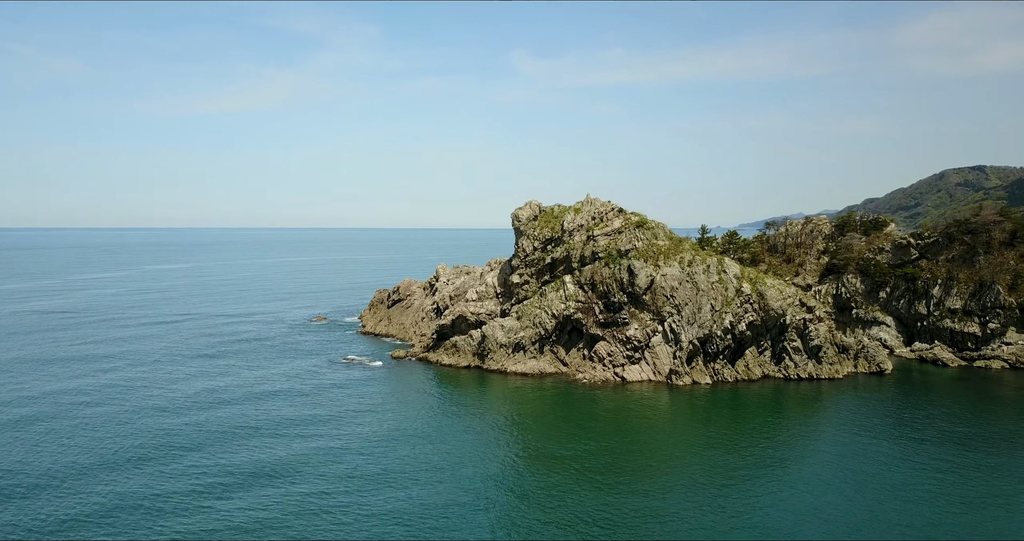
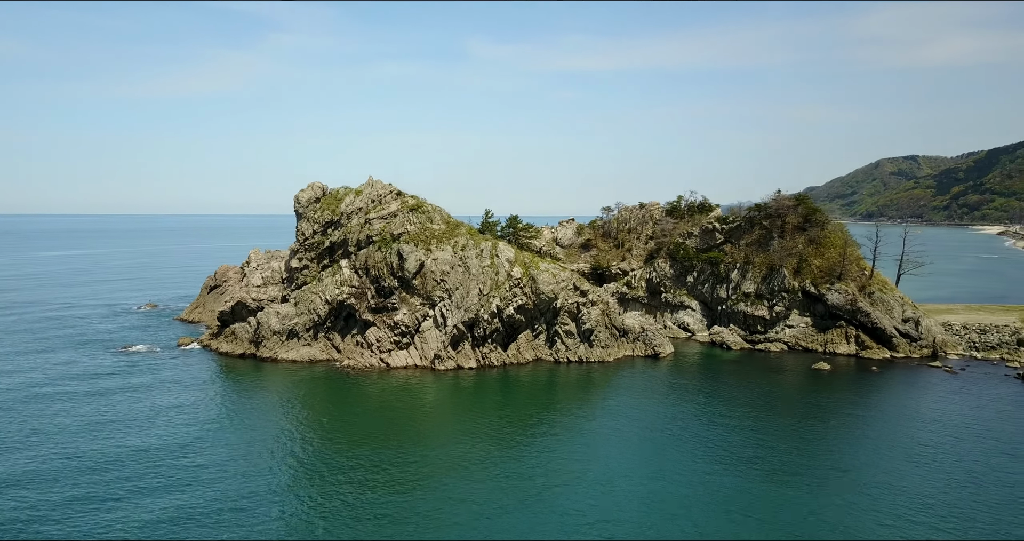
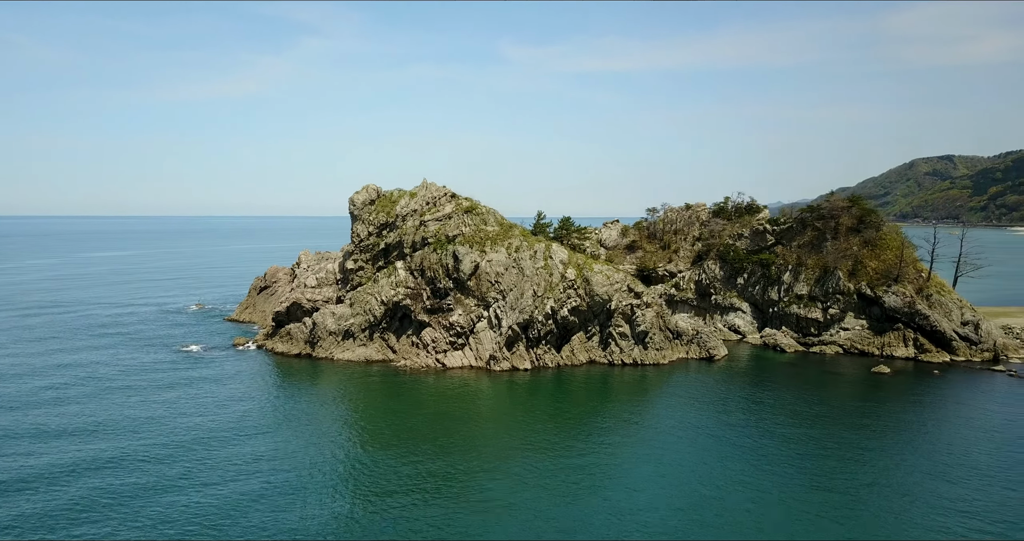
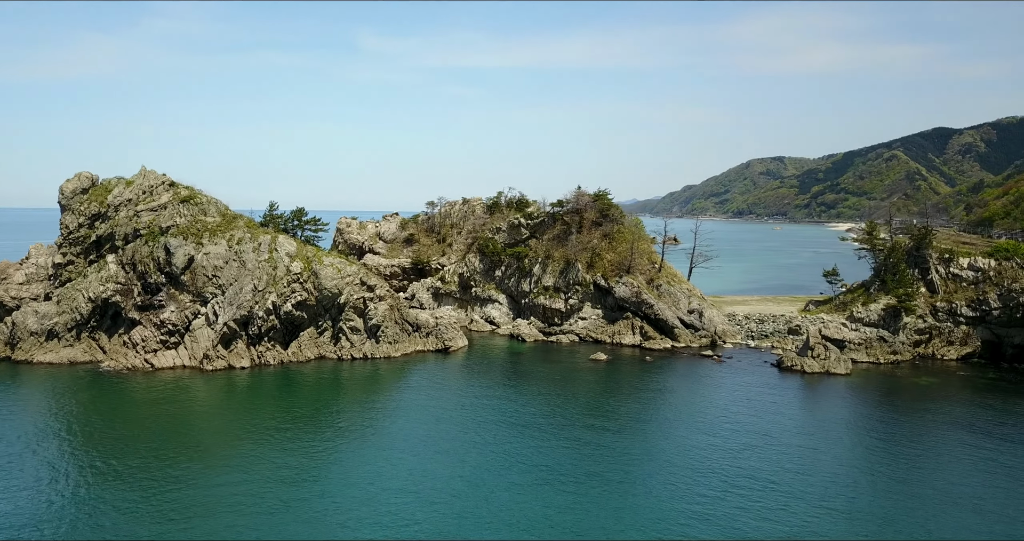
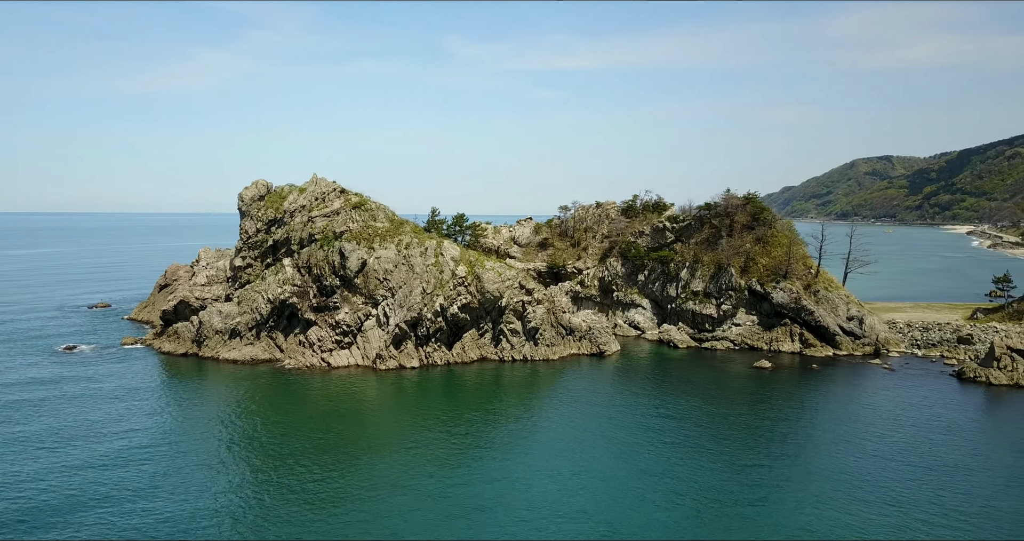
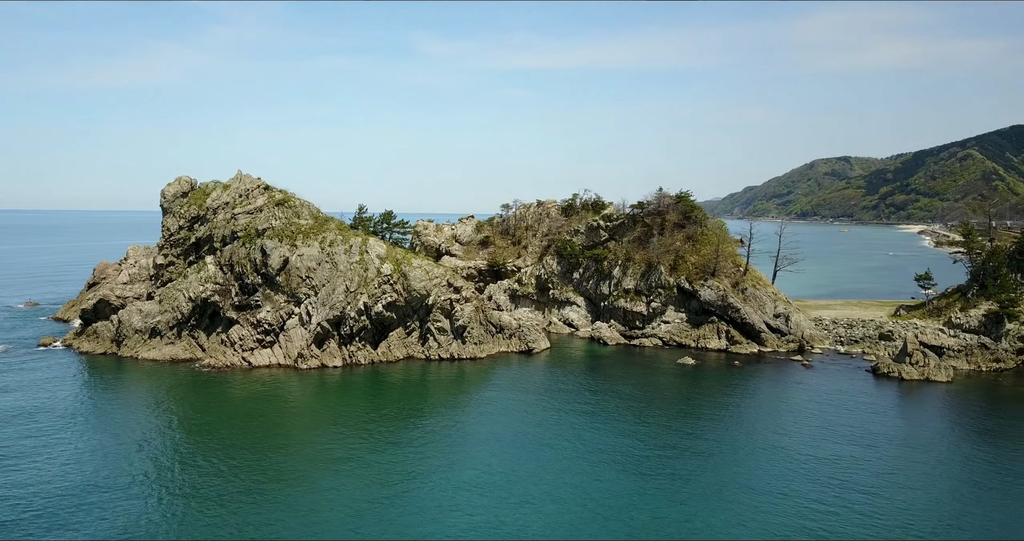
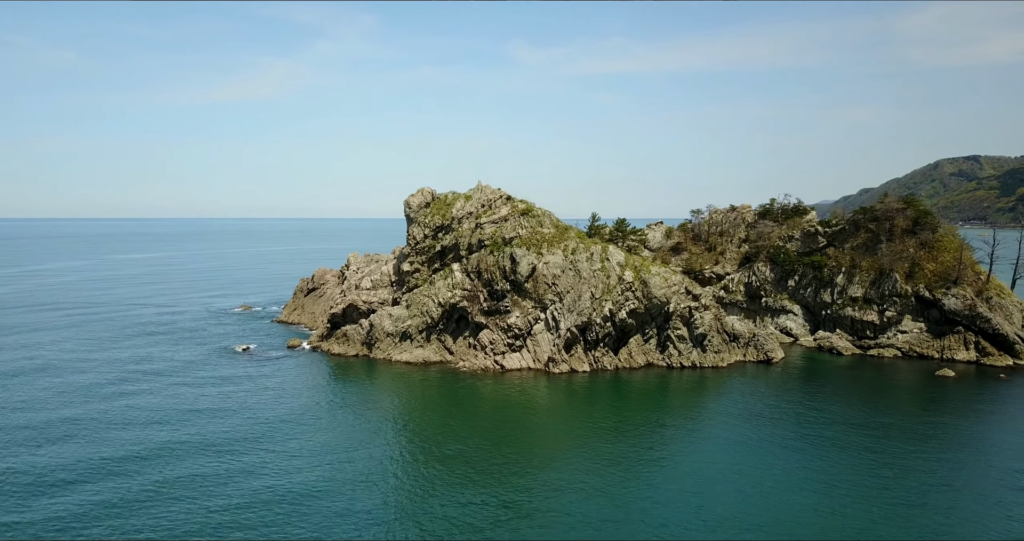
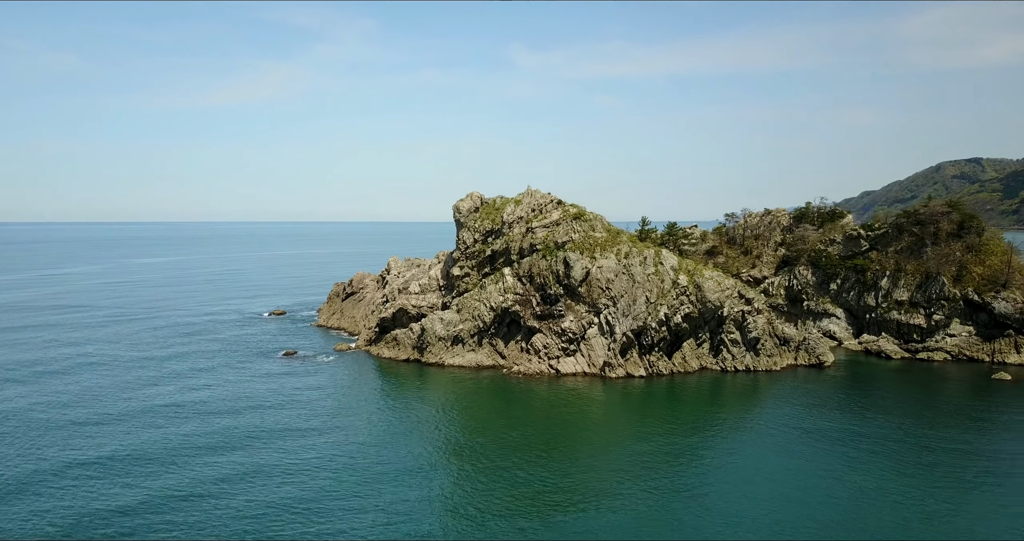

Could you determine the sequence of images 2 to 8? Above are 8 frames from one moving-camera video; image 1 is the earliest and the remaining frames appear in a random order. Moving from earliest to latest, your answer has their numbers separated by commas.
8, 7, 3, 2, 5, 6, 4
